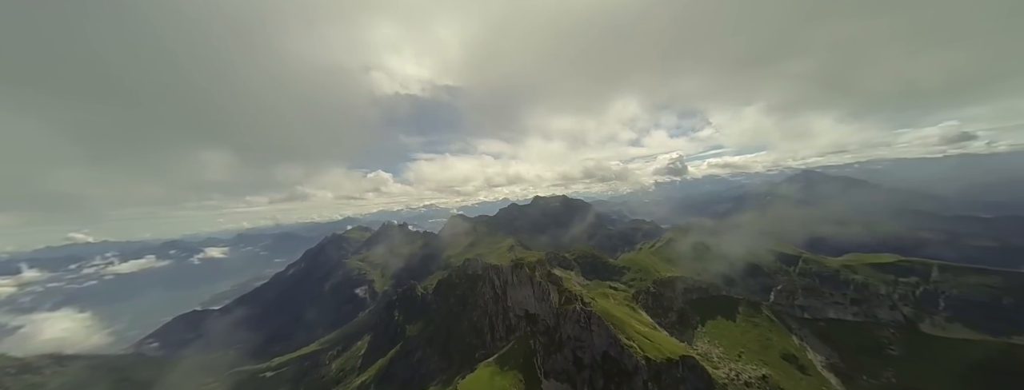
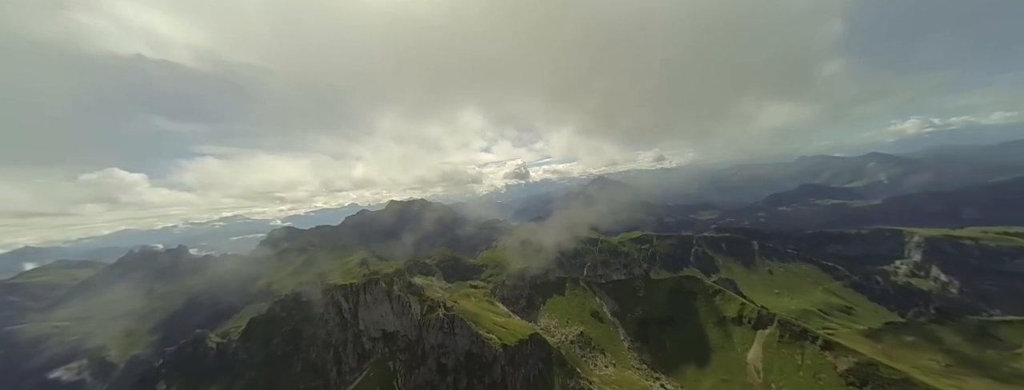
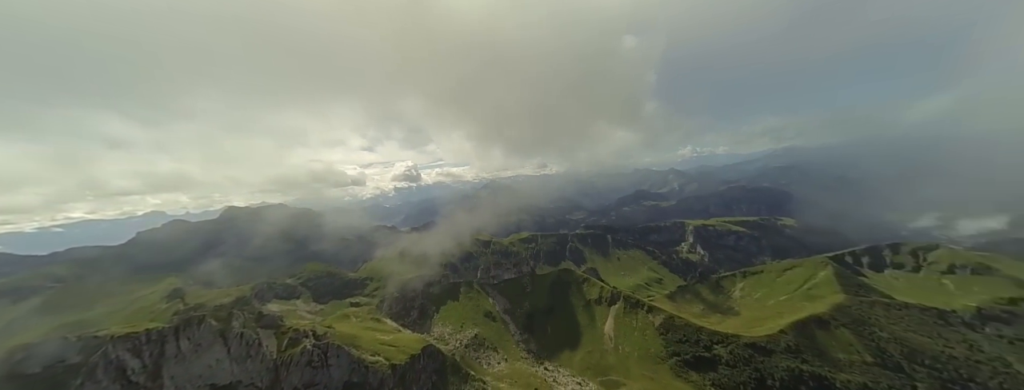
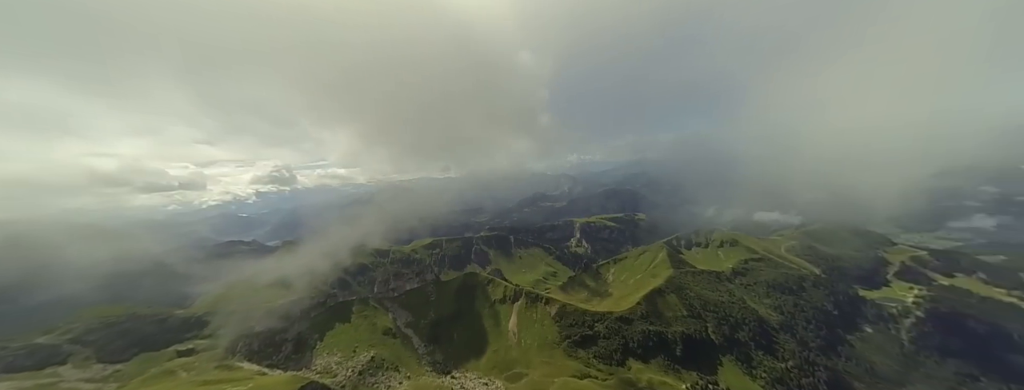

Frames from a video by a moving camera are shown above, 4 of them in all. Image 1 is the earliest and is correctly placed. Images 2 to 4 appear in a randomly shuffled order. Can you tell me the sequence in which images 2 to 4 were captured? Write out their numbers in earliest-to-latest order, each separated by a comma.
2, 3, 4
